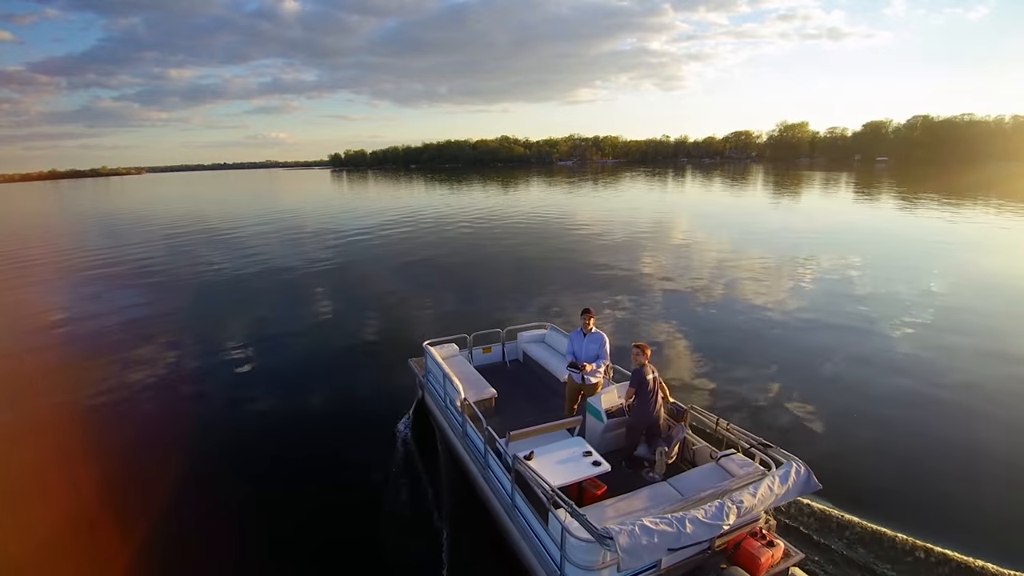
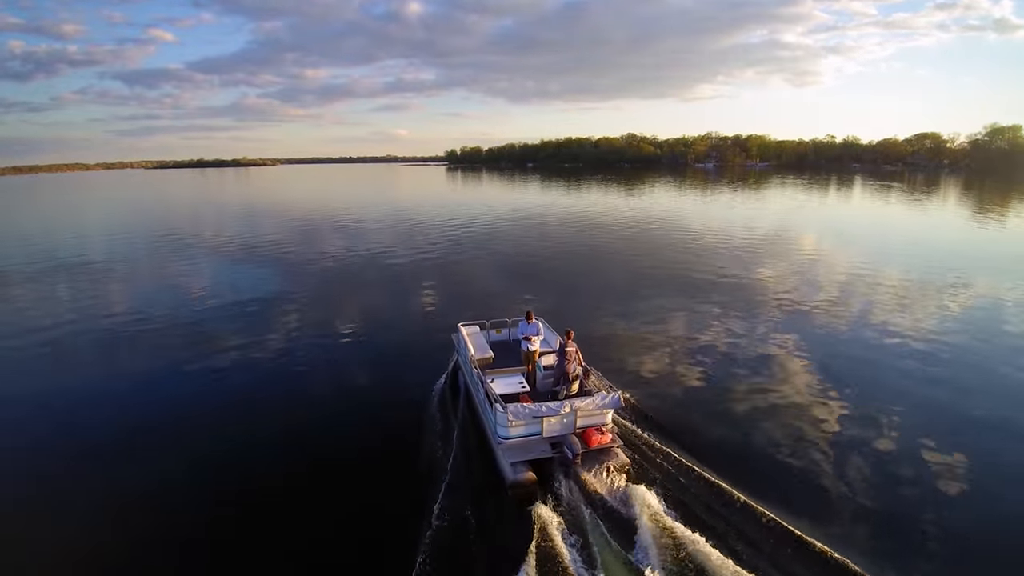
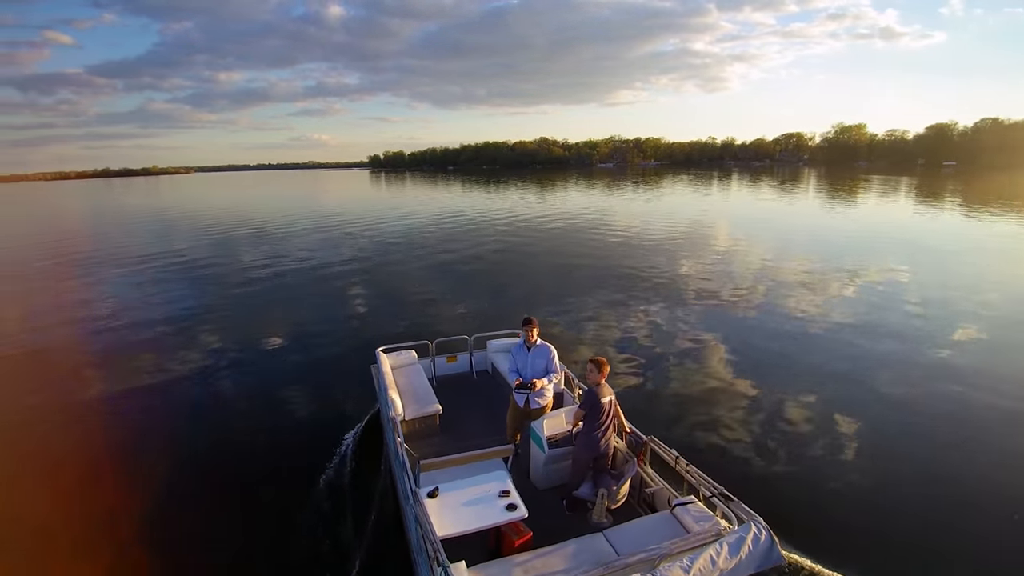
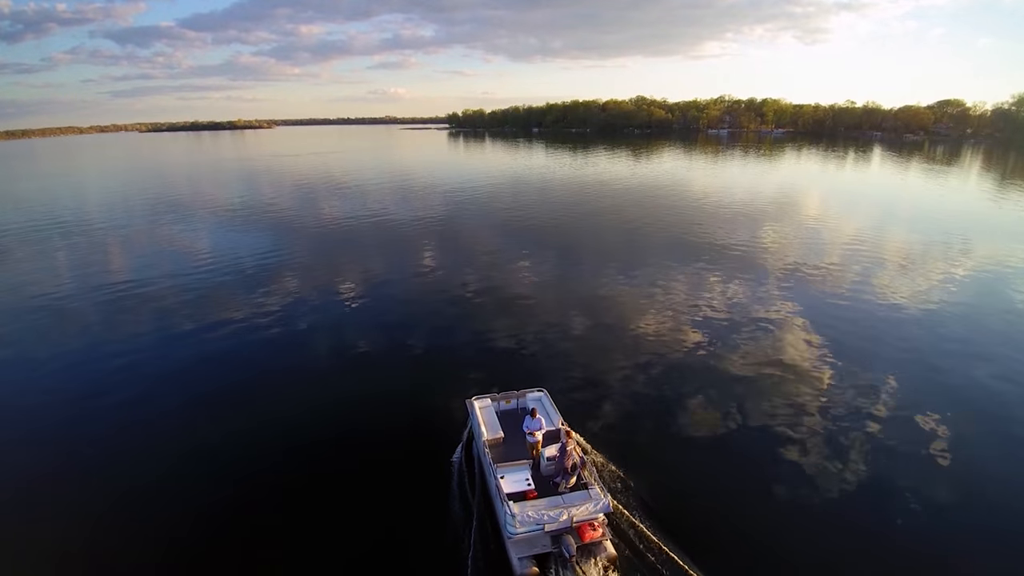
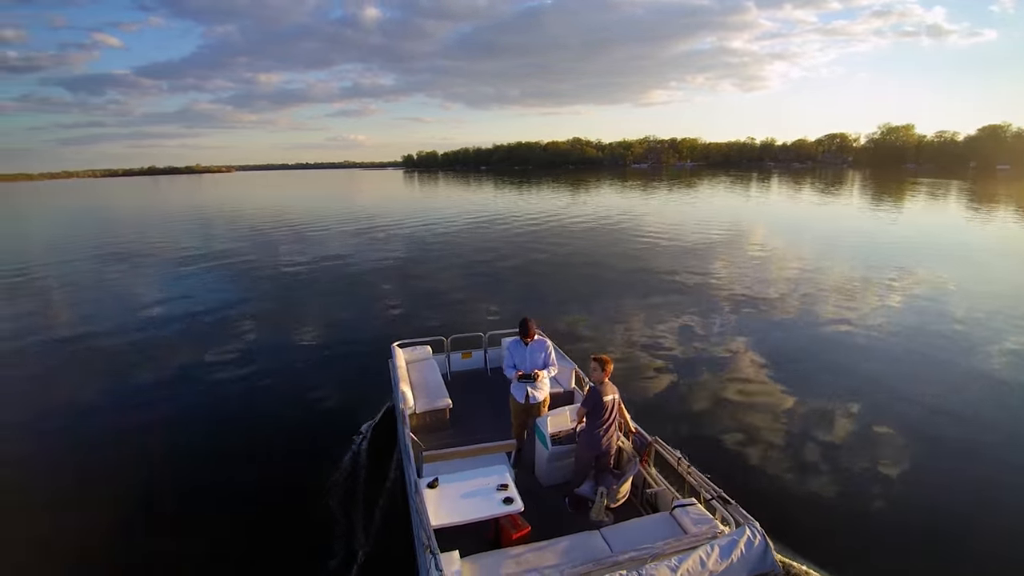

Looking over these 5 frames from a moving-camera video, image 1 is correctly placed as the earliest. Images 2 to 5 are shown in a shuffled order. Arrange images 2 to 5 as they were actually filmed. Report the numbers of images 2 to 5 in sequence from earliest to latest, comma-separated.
3, 5, 2, 4
